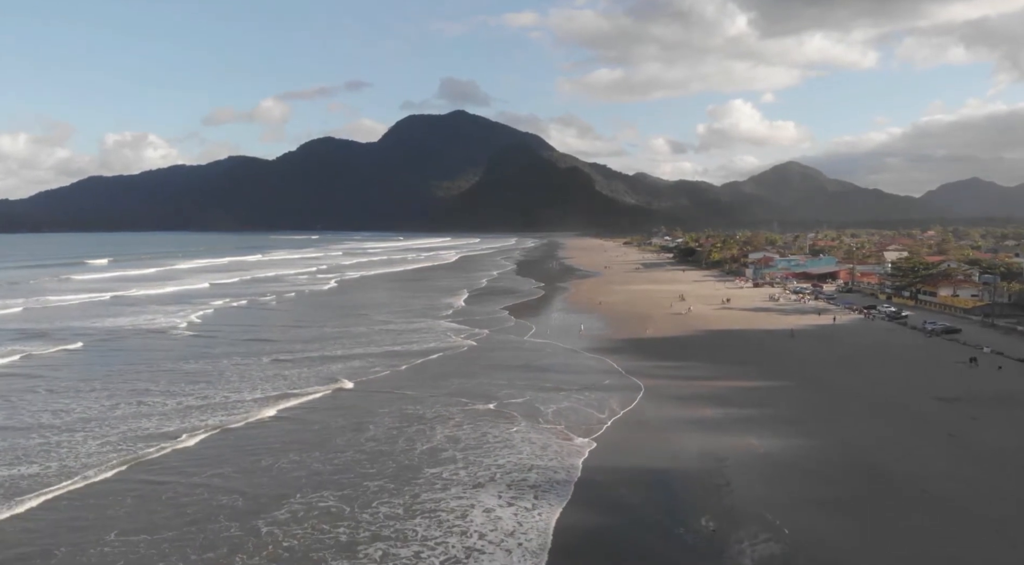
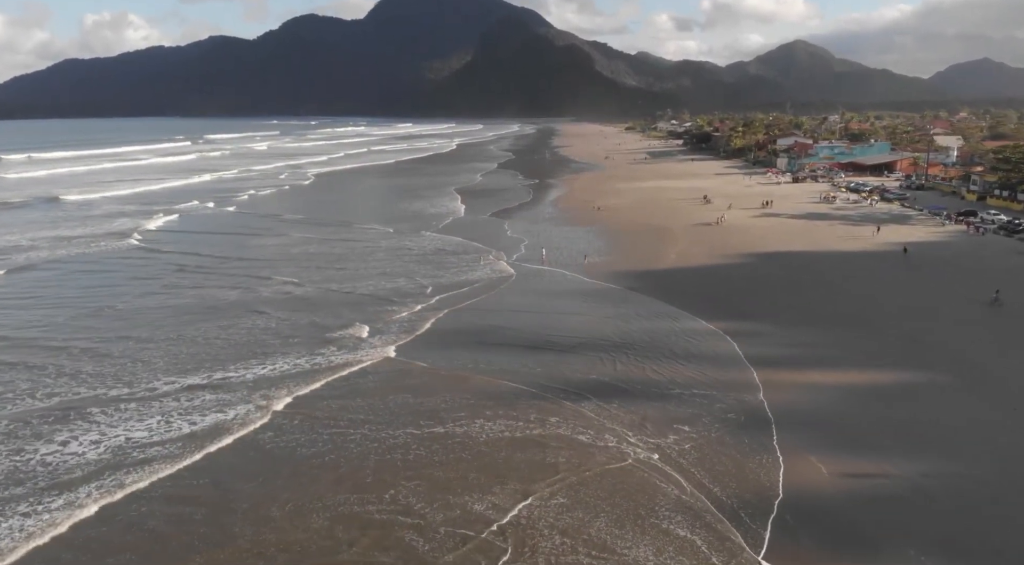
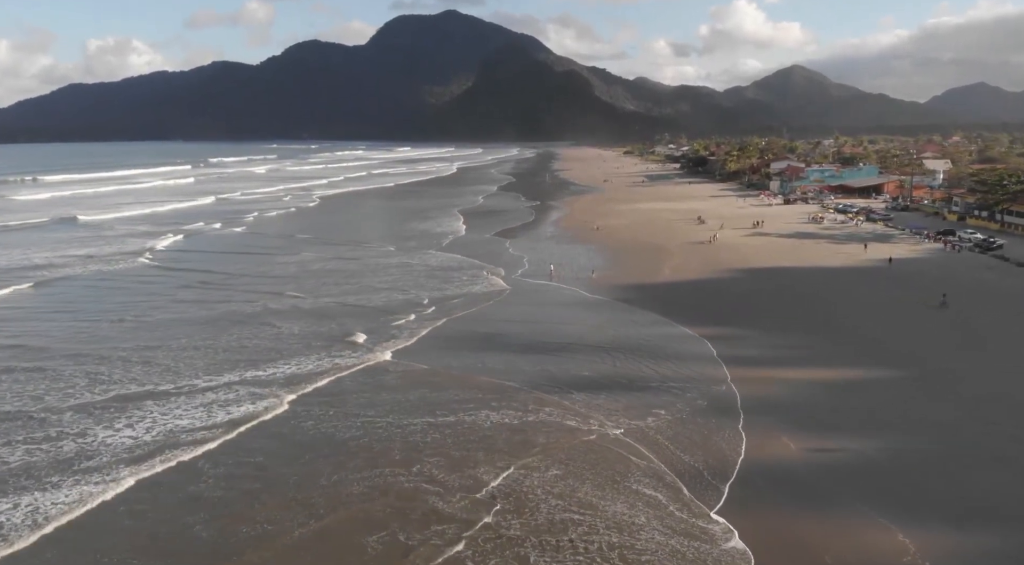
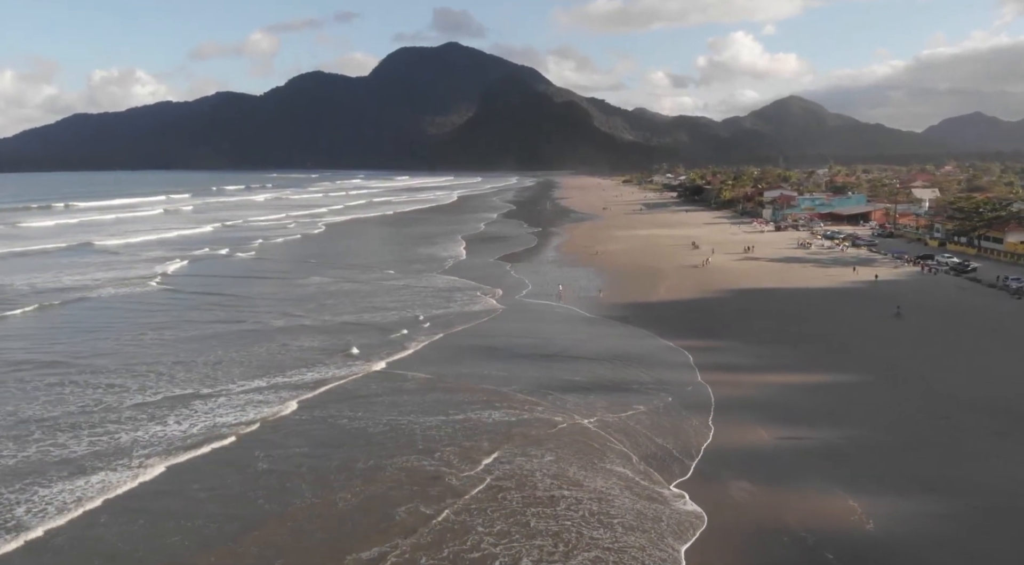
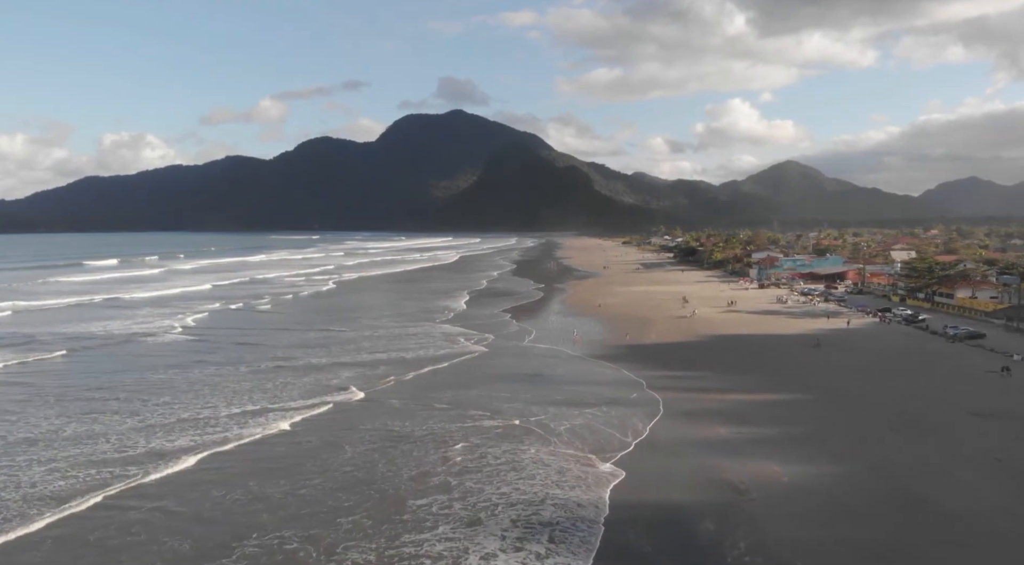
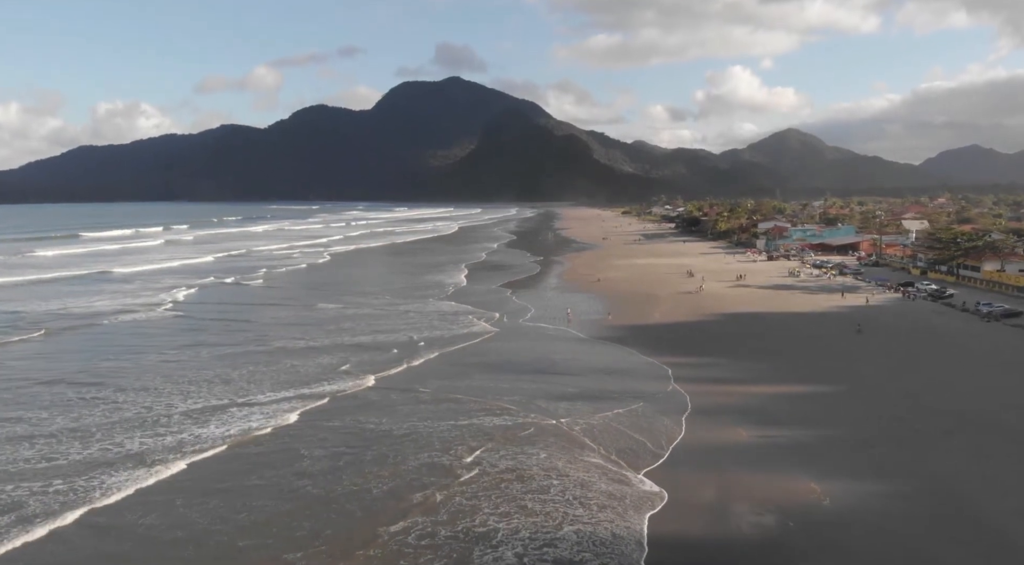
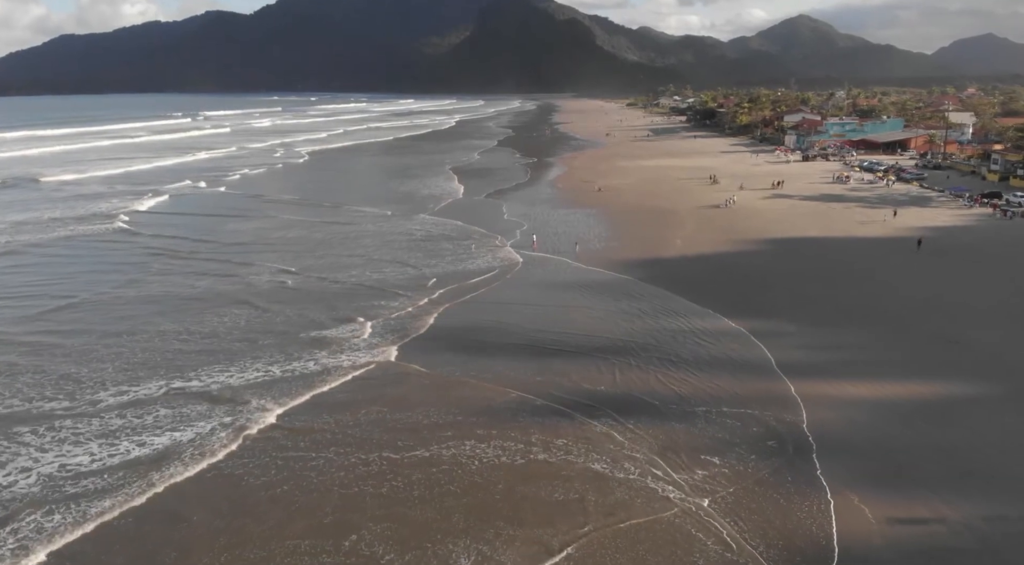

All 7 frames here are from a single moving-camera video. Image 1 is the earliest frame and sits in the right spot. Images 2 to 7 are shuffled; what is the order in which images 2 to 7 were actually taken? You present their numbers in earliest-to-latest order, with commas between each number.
5, 6, 4, 3, 2, 7
